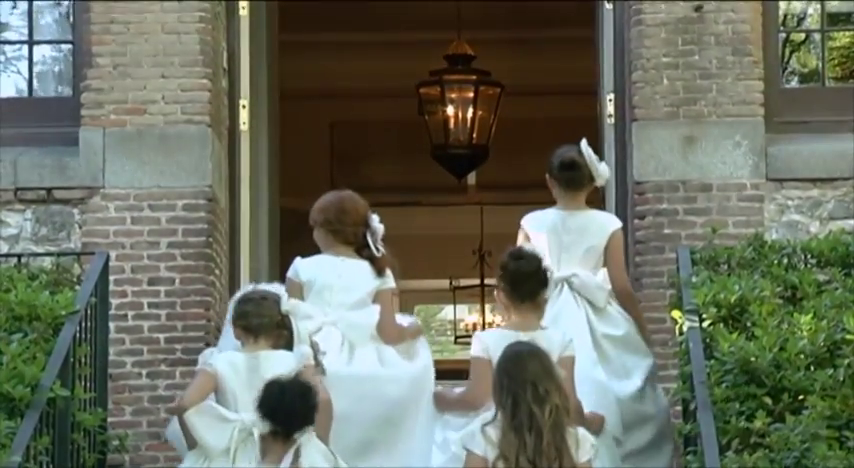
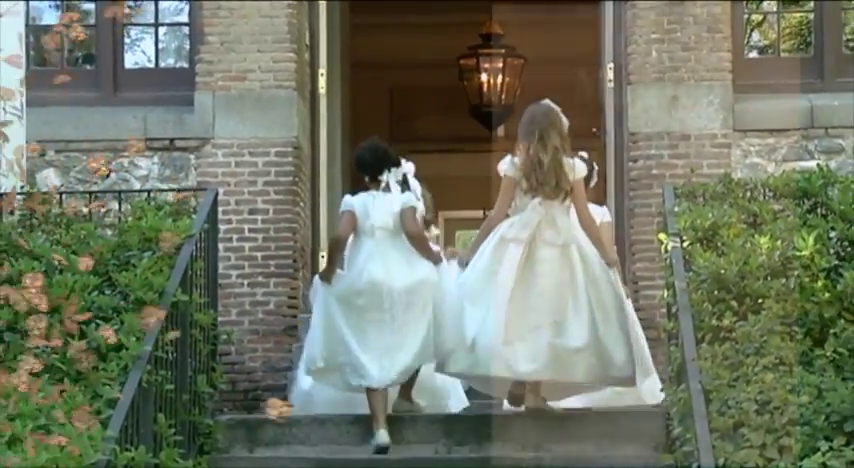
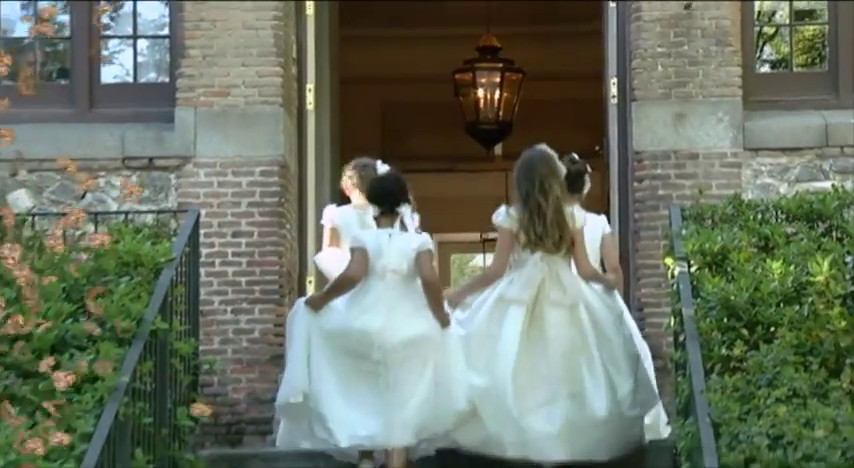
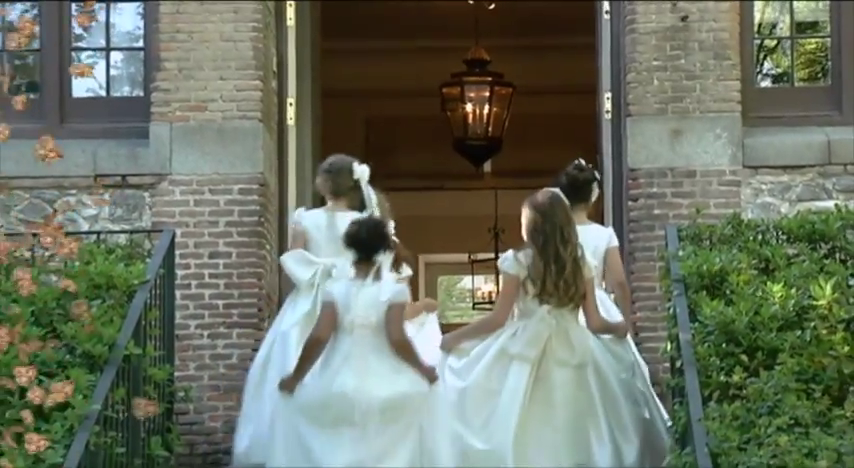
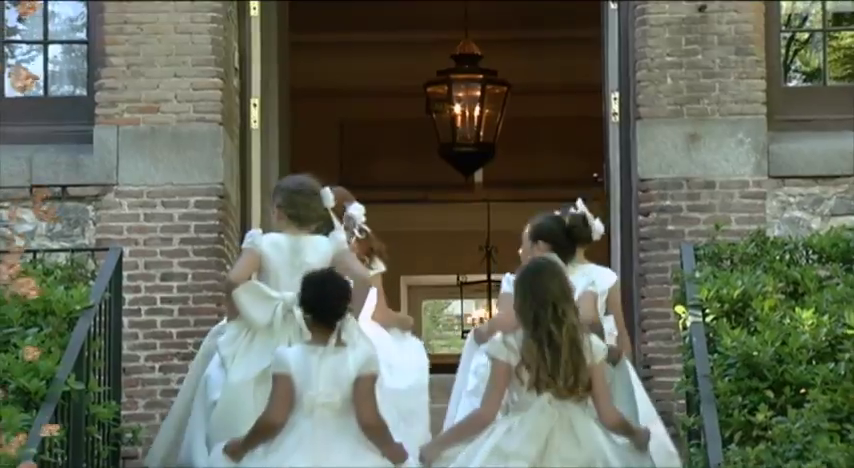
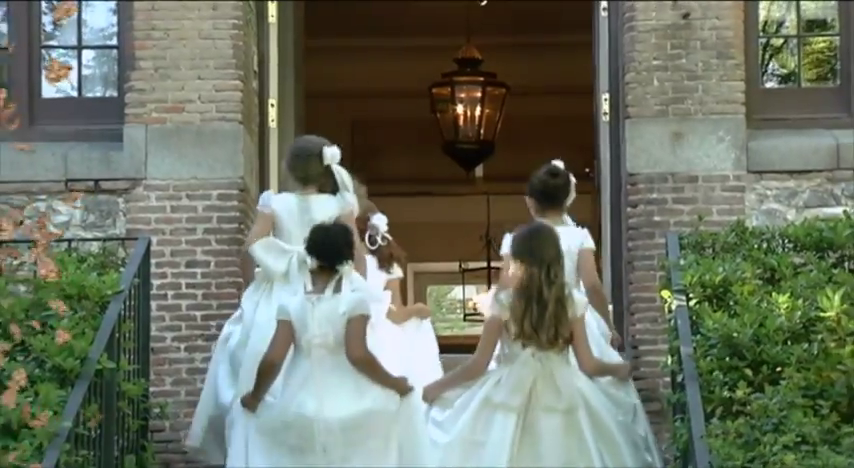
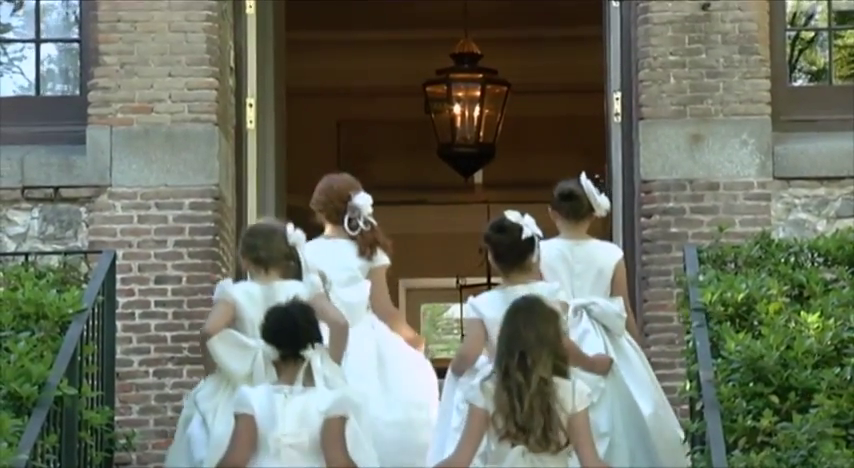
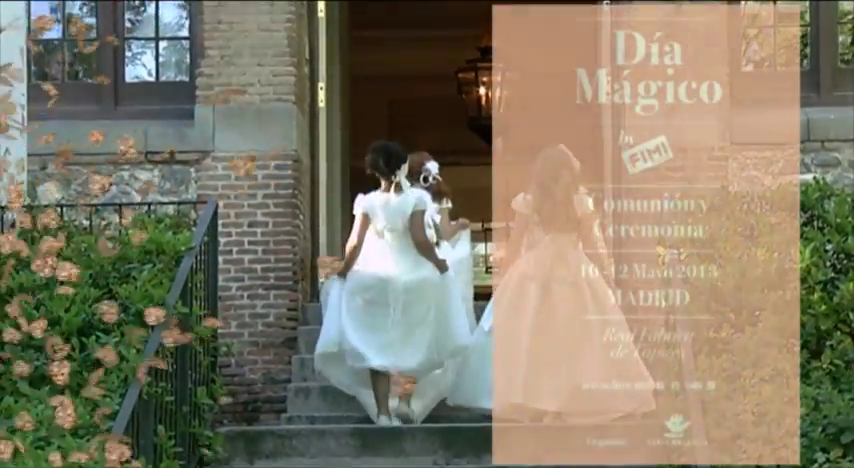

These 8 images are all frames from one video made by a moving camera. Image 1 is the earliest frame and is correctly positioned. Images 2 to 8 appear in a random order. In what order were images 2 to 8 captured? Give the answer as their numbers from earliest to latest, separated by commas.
7, 5, 6, 4, 3, 2, 8
